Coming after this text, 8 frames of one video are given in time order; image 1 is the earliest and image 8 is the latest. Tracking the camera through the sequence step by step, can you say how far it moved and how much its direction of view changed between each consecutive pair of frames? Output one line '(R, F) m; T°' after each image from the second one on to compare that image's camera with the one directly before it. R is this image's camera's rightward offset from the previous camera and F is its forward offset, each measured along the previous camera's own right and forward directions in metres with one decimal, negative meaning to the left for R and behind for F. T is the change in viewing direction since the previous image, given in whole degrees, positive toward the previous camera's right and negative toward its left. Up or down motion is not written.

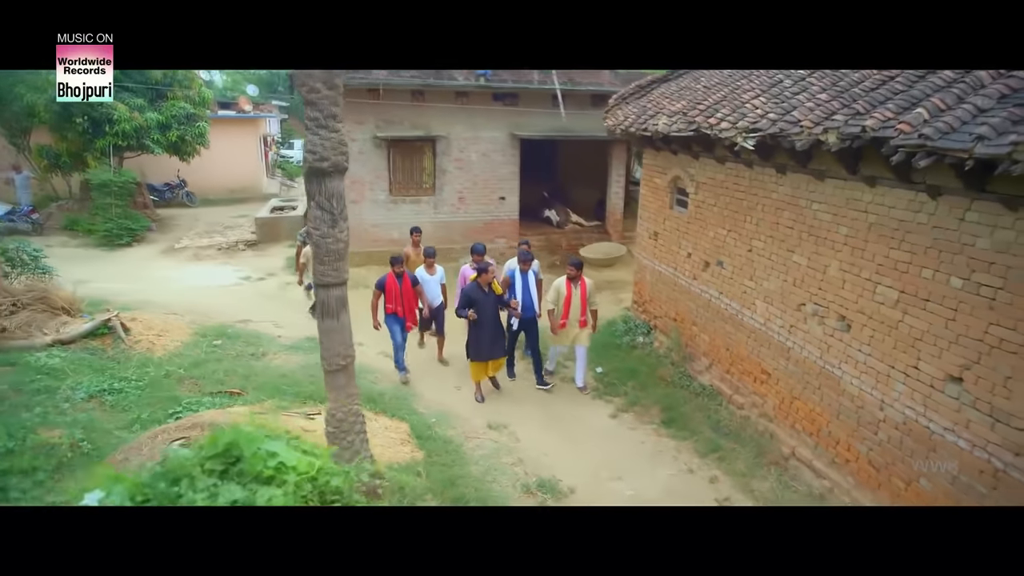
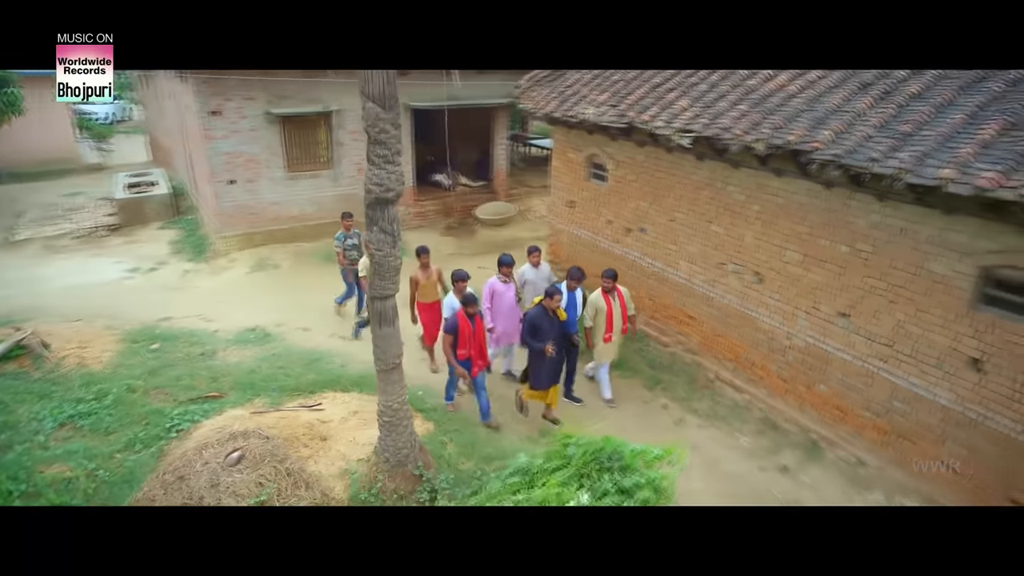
(-1.6, -0.7) m; +16°
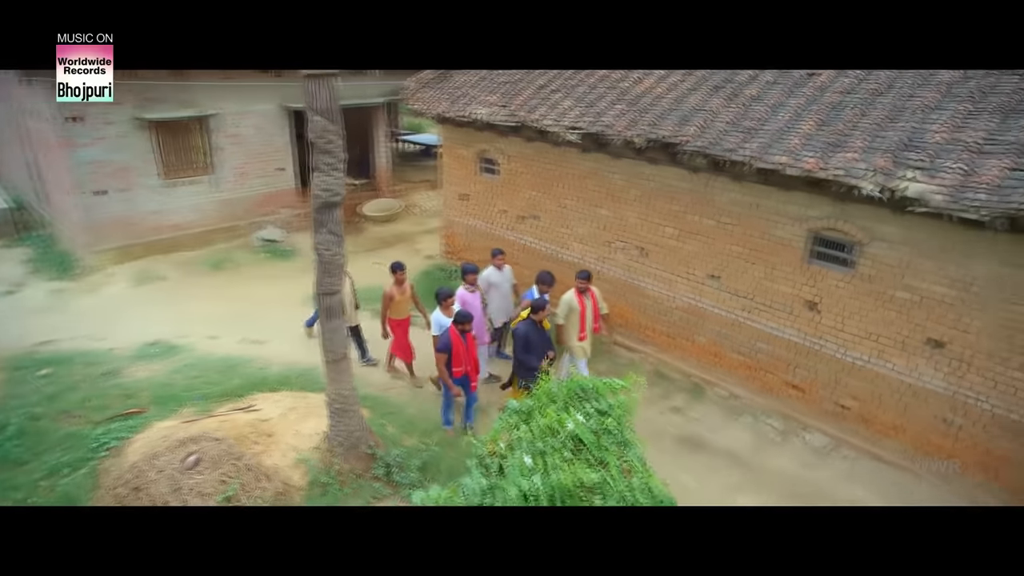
(-0.7, -0.6) m; +12°
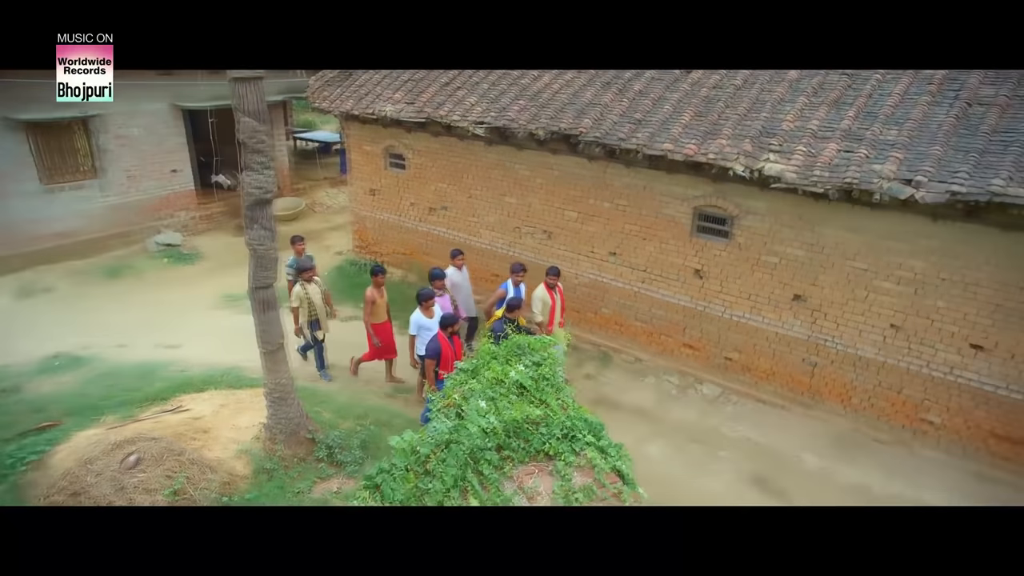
(-0.3, -0.5) m; +9°
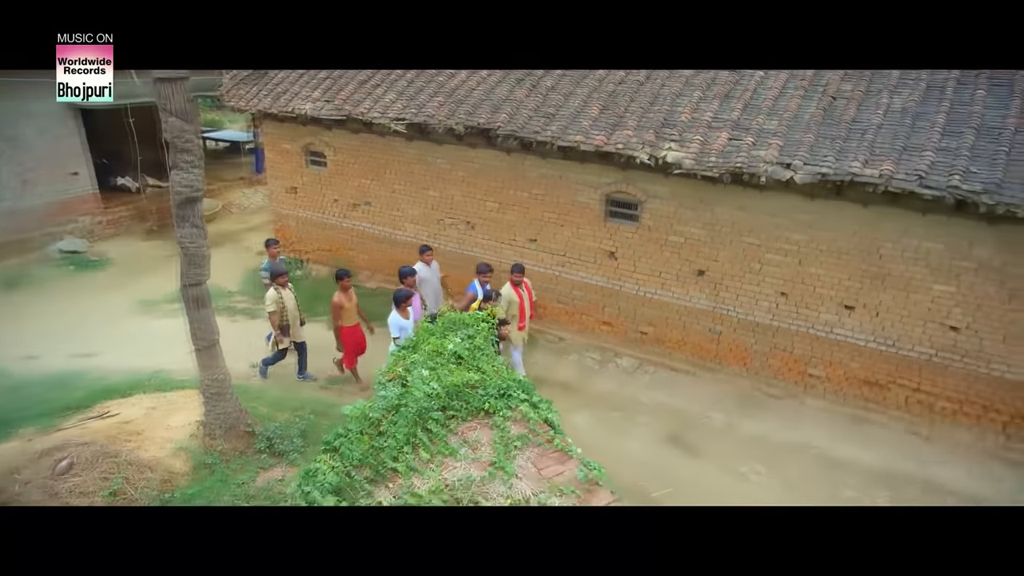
(-0.1, -0.4) m; +7°
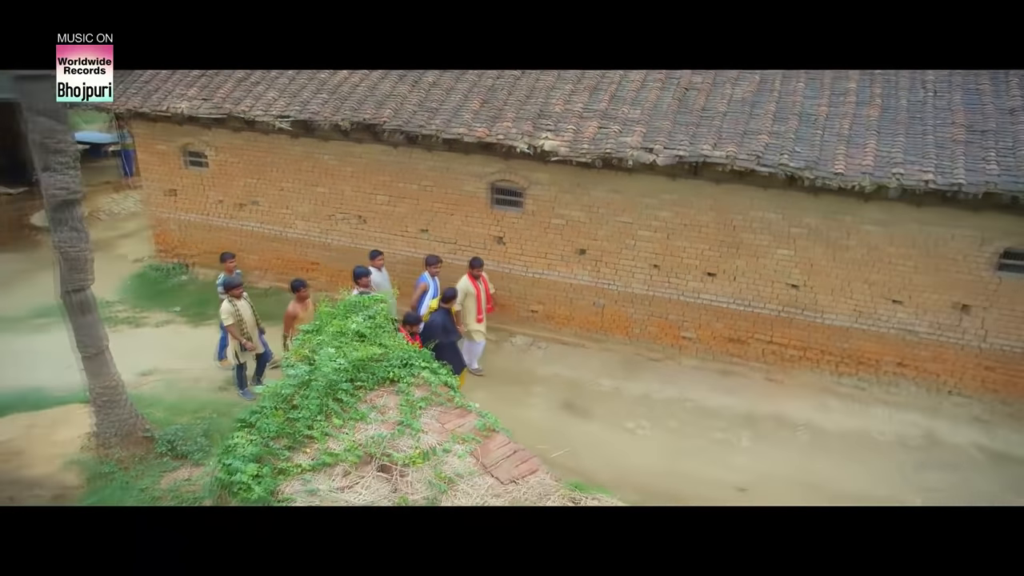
(0.0, -0.4) m; +9°
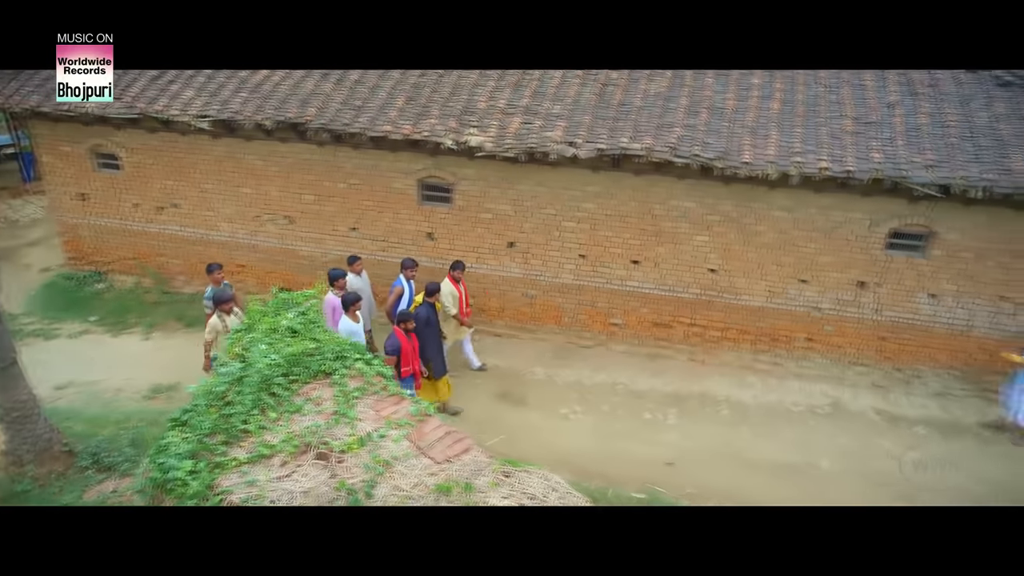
(0.0, -0.2) m; +6°
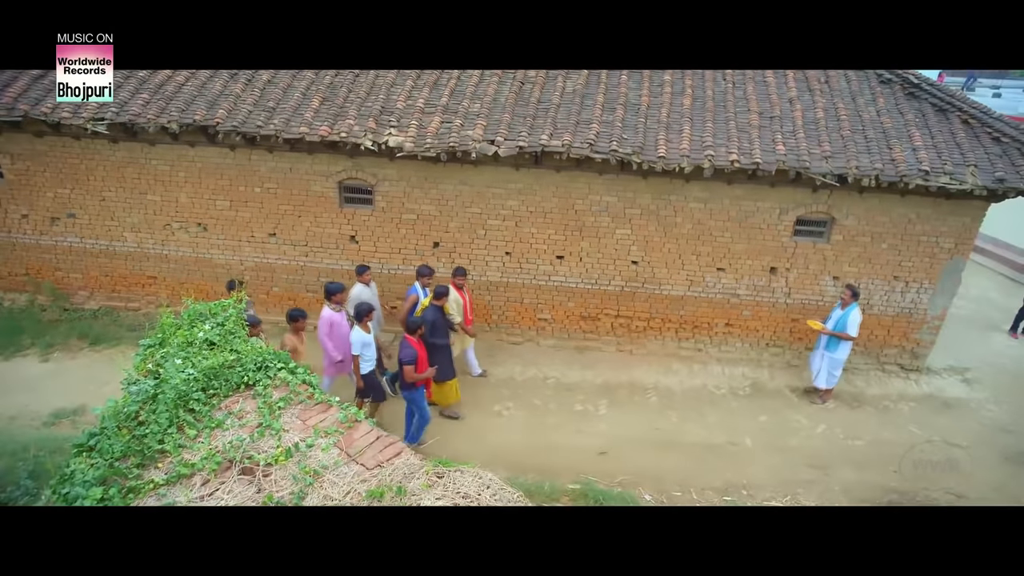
(0.0, 0.0) m; +6°
